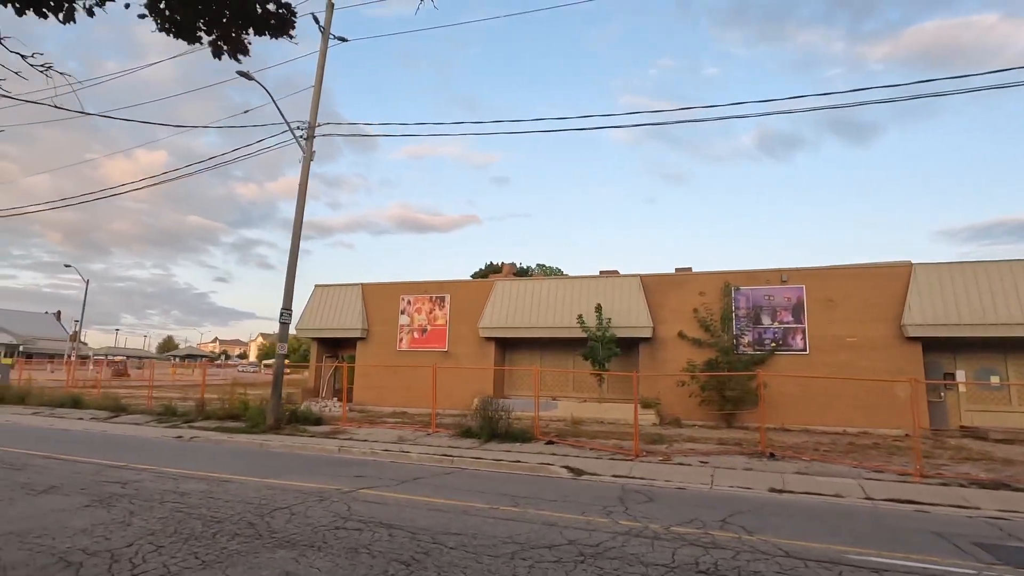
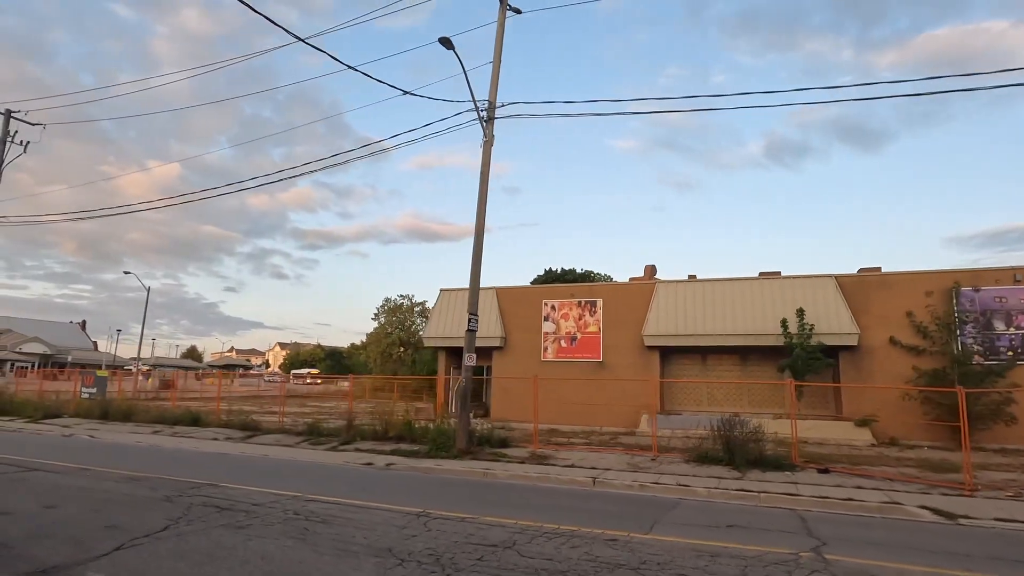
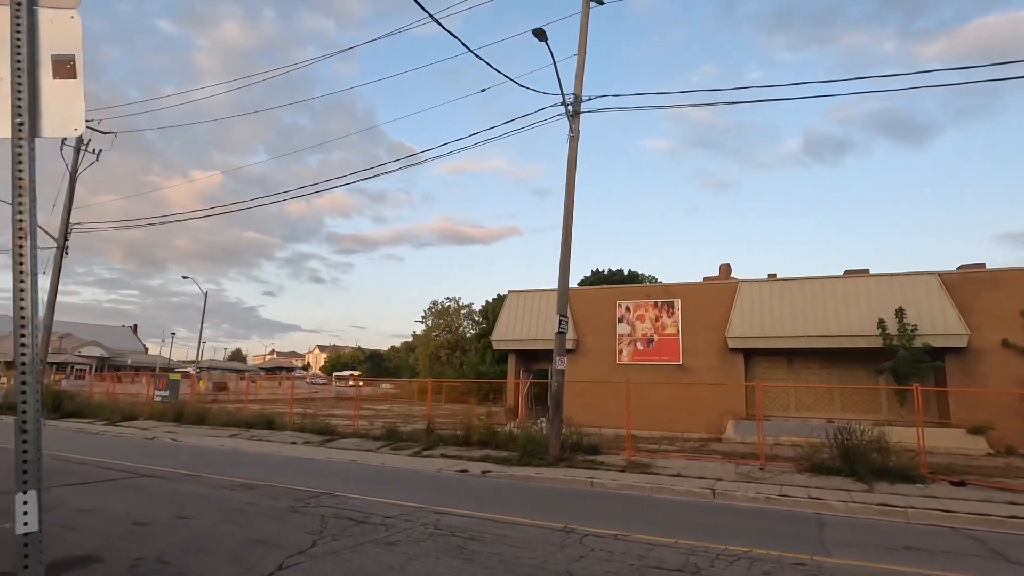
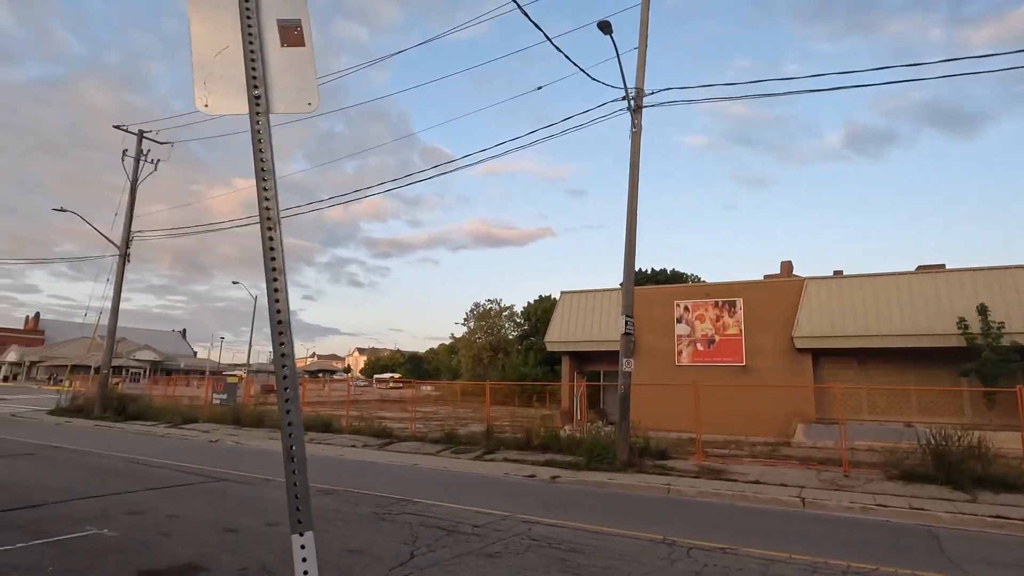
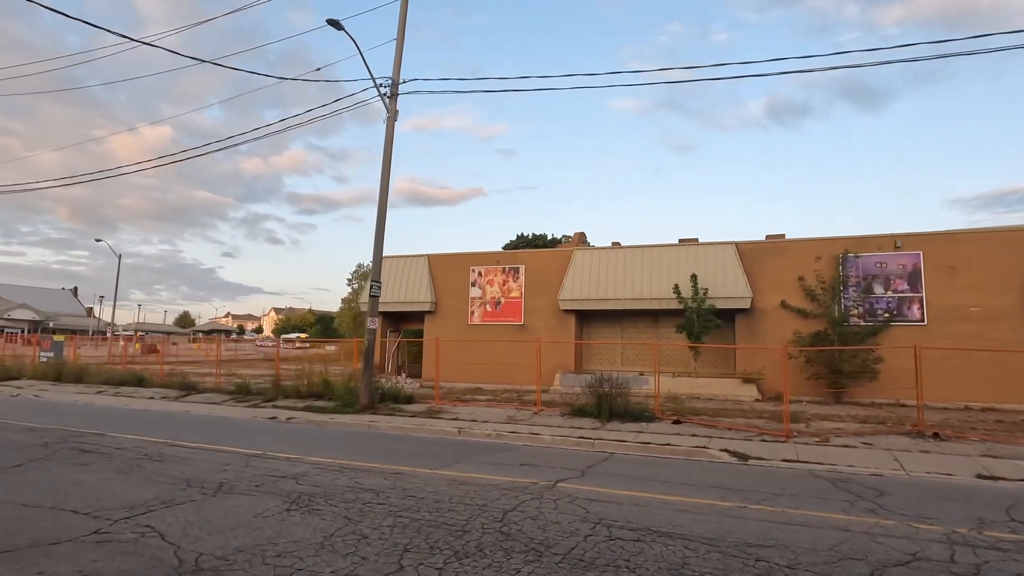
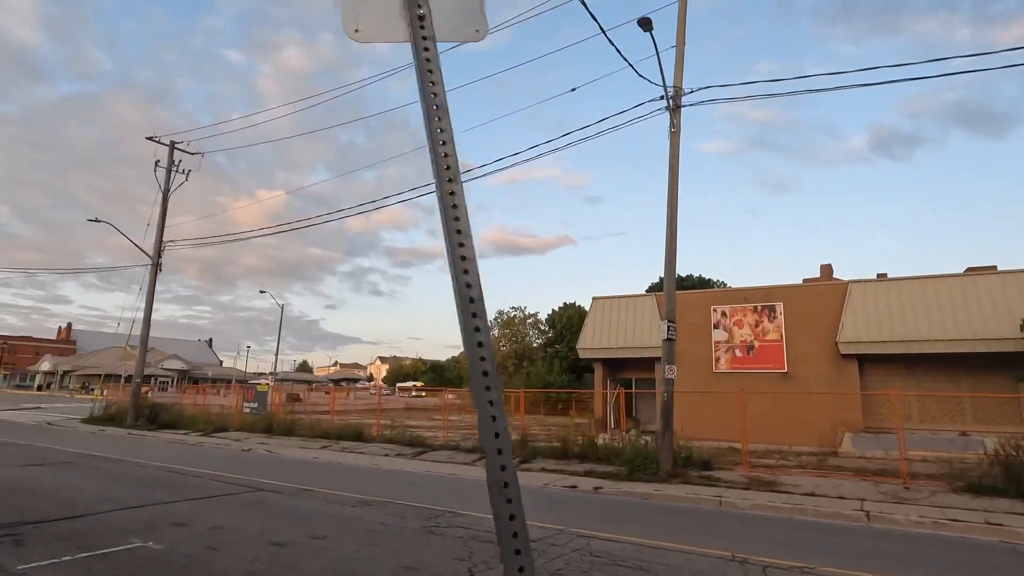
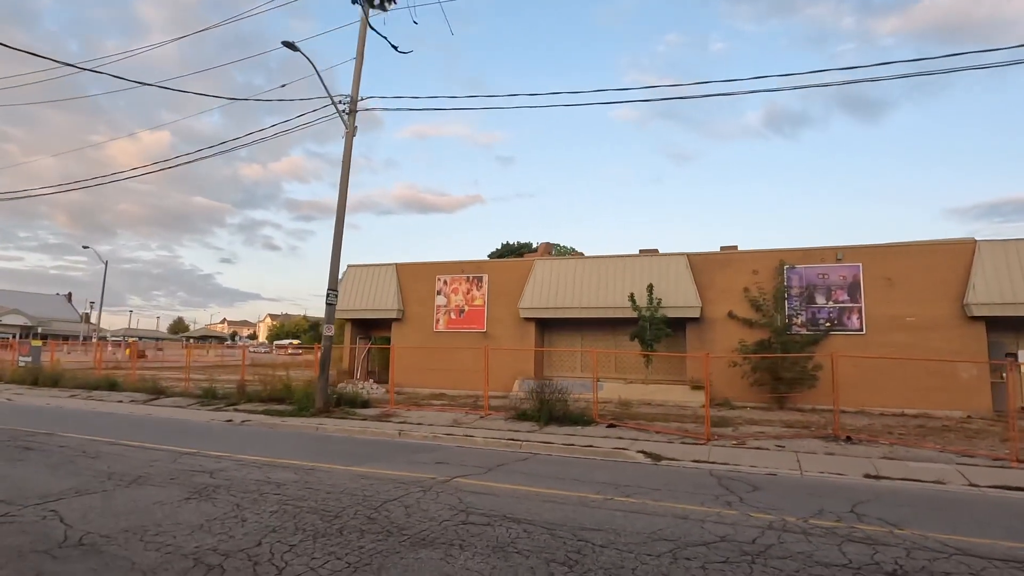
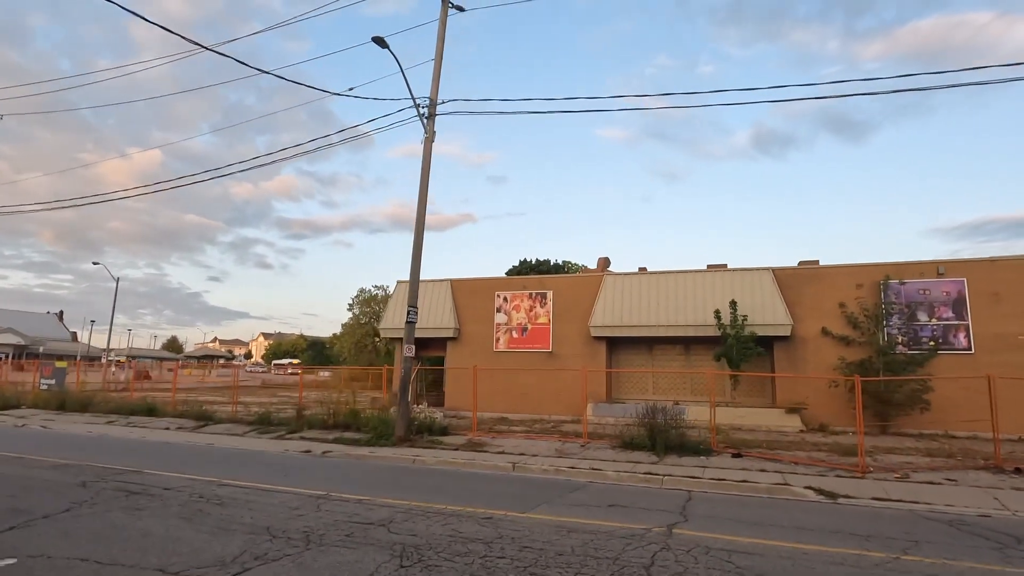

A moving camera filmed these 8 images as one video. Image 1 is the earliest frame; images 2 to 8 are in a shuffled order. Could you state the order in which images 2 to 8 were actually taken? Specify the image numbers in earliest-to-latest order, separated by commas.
7, 5, 8, 2, 3, 4, 6
